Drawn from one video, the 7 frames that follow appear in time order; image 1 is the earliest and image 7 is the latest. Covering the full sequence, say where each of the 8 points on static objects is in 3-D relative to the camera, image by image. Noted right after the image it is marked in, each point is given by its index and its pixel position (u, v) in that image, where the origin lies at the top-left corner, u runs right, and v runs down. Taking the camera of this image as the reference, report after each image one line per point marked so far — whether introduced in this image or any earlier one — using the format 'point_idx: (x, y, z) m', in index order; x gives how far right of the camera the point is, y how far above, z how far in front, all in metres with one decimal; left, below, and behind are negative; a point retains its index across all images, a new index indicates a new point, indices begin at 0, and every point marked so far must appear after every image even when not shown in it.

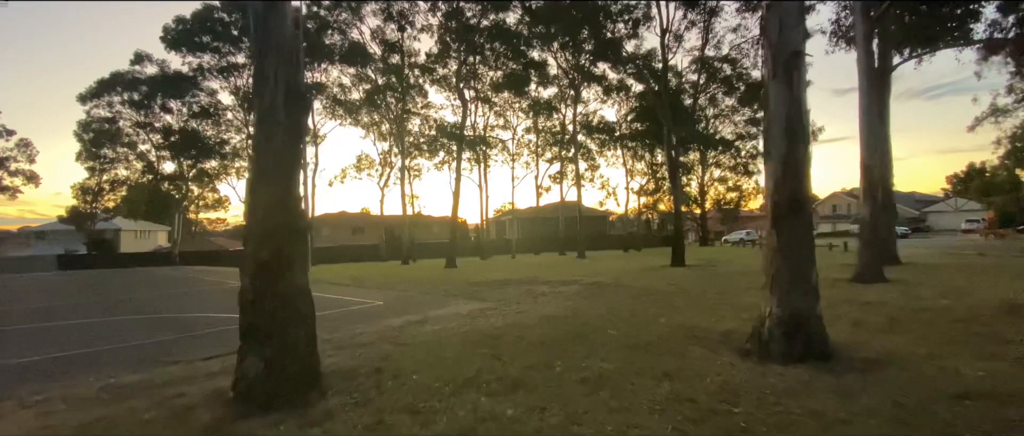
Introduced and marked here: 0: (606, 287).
0: (+2.5, -1.8, +18.0) m
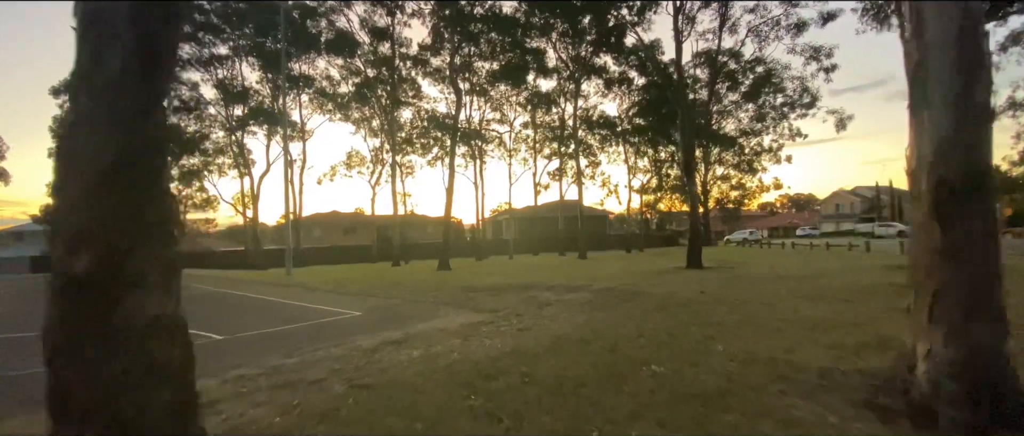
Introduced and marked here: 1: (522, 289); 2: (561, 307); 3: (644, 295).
0: (+2.5, -1.7, +15.4) m
1: (+0.3, -1.9, +17.6) m
2: (+1.0, -1.7, +13.4) m
3: (+2.8, -1.6, +14.3) m
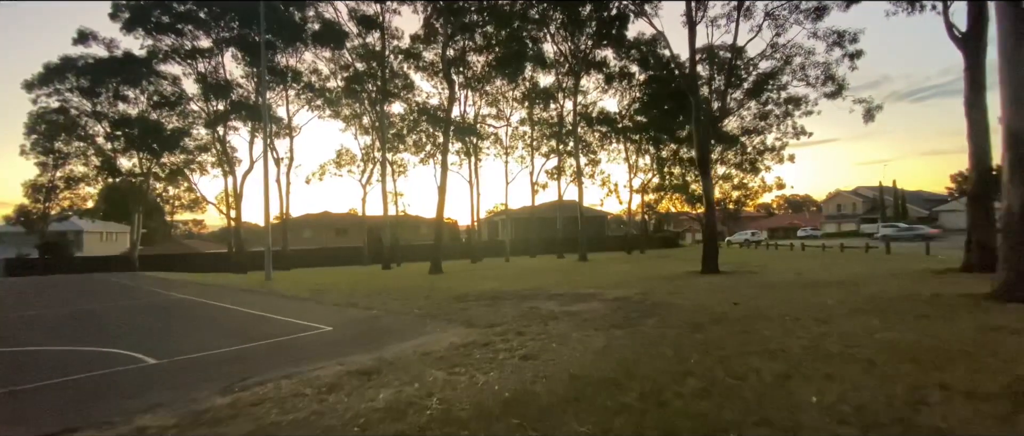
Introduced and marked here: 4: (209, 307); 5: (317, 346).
0: (+2.5, -1.6, +13.2) m
1: (+0.2, -1.8, +15.4) m
2: (+1.0, -1.7, +11.2) m
3: (+2.8, -1.6, +12.1) m
4: (-8.5, -2.5, +19.2) m
5: (-3.2, -2.1, +11.2) m
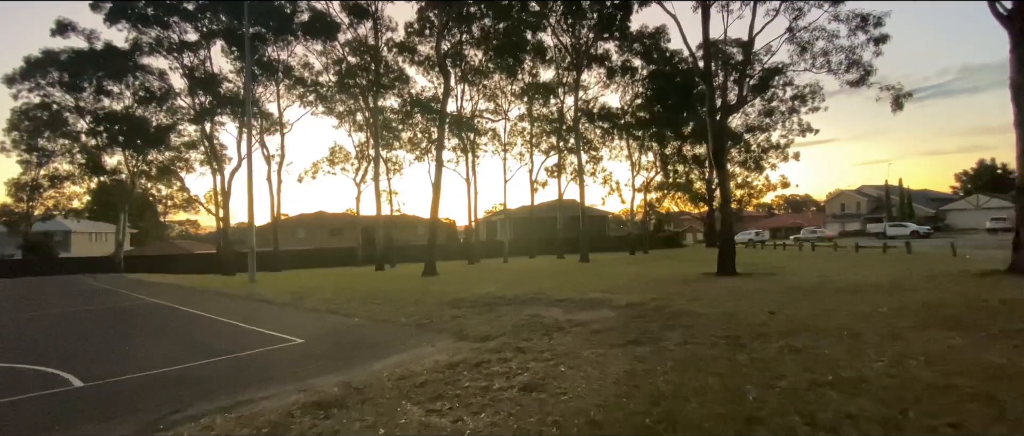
0: (+2.4, -1.6, +11.5) m
1: (+0.2, -1.8, +13.7) m
2: (+1.0, -1.6, +9.5) m
3: (+2.8, -1.5, +10.4) m
4: (-8.5, -2.4, +17.4) m
5: (-3.2, -2.0, +9.5) m
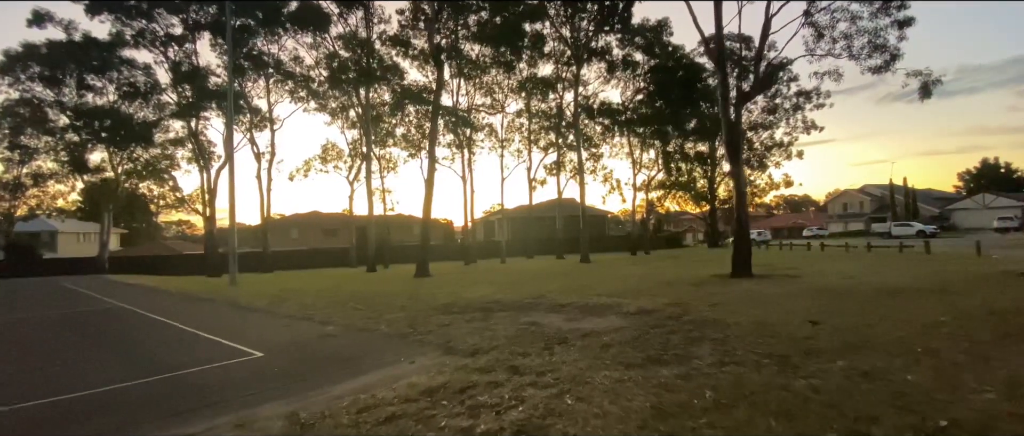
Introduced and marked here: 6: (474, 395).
0: (+2.4, -1.5, +9.9) m
1: (+0.1, -1.7, +12.1) m
2: (+0.9, -1.5, +7.9) m
3: (+2.7, -1.4, +8.8) m
4: (-8.6, -2.4, +15.8) m
5: (-3.3, -1.9, +7.9) m
6: (-0.4, -1.6, +6.0) m
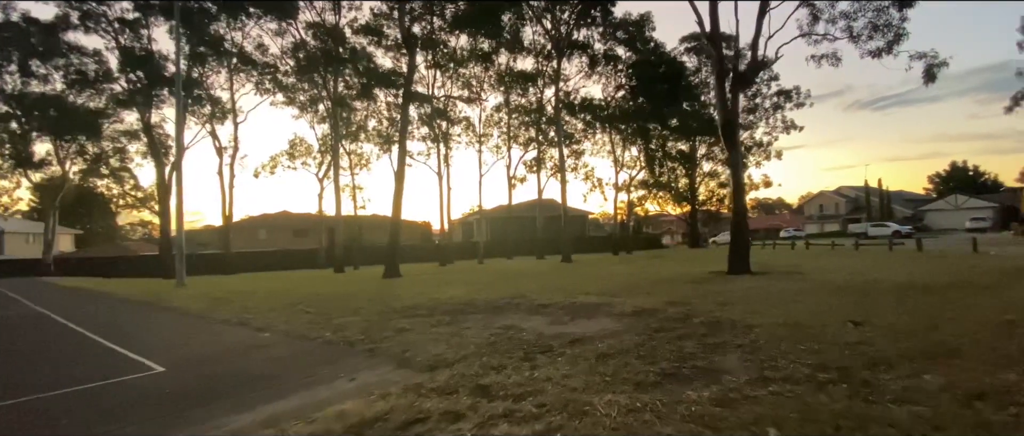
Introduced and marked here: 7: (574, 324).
0: (+2.0, -1.2, +8.2) m
1: (-0.3, -1.4, +10.3) m
2: (+0.6, -1.3, +6.1) m
3: (+2.4, -1.2, +7.1) m
4: (-9.1, -2.2, +13.8) m
5: (-3.6, -1.7, +6.0) m
6: (-0.6, -1.3, +4.2) m
7: (+0.8, -1.4, +8.8) m
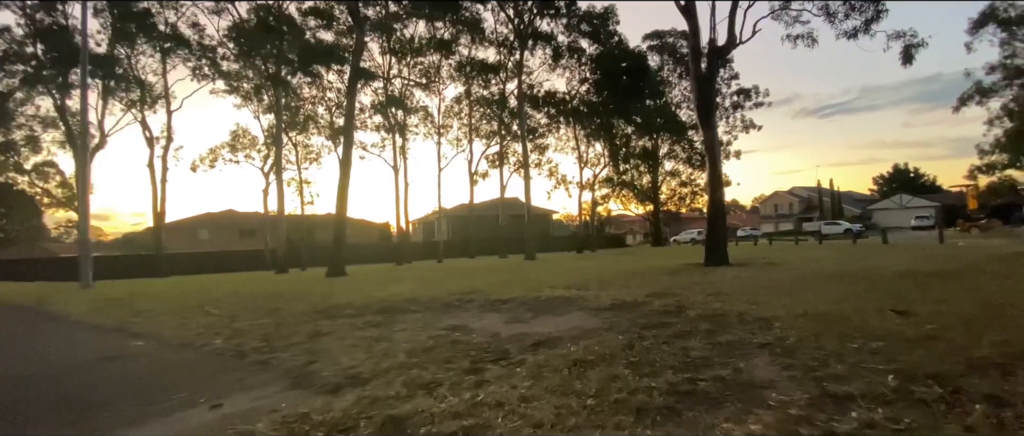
0: (+1.5, -0.9, +6.5) m
1: (-0.9, -1.2, +8.5) m
2: (+0.2, -1.0, +4.3) m
3: (+1.9, -0.8, +5.4) m
4: (-9.9, -2.0, +11.4) m
5: (-4.0, -1.4, +4.0) m
6: (-0.8, -1.0, +2.4) m
7: (+0.2, -1.1, +7.0) m
